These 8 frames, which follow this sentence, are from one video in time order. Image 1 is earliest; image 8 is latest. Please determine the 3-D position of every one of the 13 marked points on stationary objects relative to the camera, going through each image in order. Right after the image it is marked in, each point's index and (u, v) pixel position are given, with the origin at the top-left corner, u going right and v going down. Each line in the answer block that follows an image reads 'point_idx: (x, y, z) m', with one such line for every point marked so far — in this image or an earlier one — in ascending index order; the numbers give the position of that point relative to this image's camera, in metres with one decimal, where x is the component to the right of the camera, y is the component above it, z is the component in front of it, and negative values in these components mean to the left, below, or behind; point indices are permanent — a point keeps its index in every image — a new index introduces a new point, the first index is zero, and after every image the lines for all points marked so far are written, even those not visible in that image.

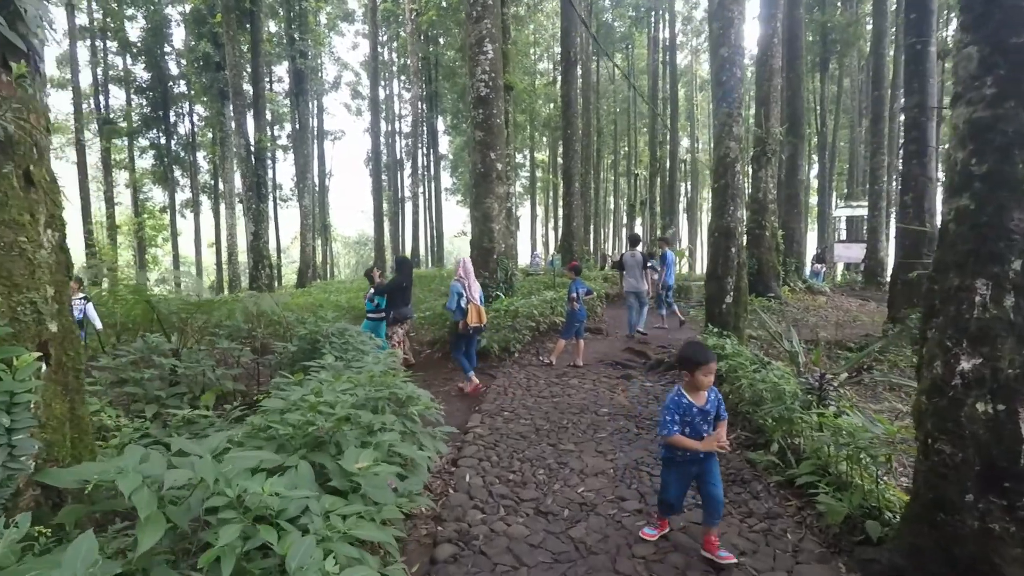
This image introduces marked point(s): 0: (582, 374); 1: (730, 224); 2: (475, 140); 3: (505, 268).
0: (+0.8, -1.1, +7.2) m
1: (+2.5, +0.7, +6.7) m
2: (-0.6, +2.5, +10.2) m
3: (-0.1, +0.4, +10.3) m
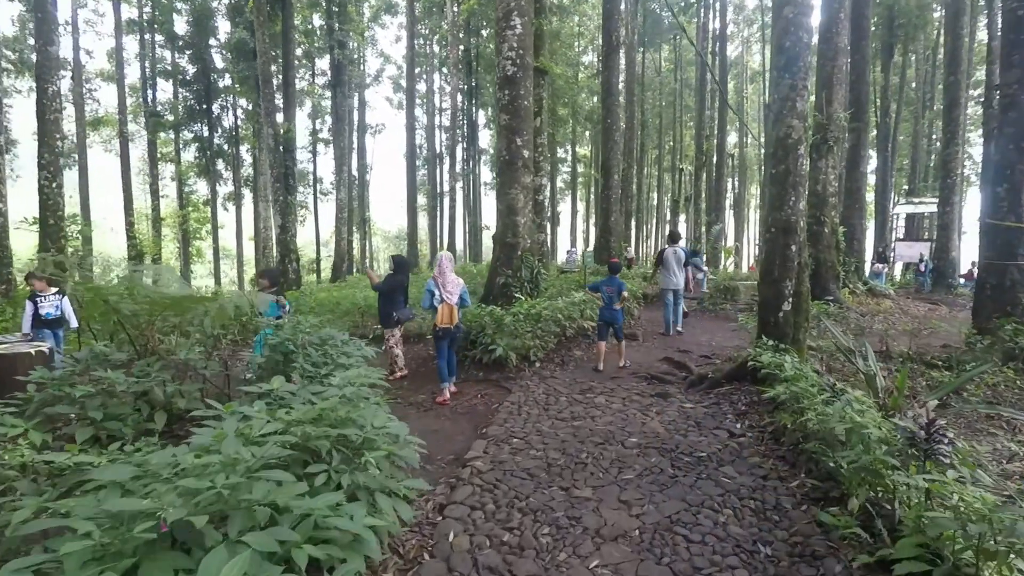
0: (+1.0, -1.1, +6.3) m
1: (+2.6, +0.7, +5.7) m
2: (-0.2, +2.5, +9.3) m
3: (+0.3, +0.4, +9.4) m
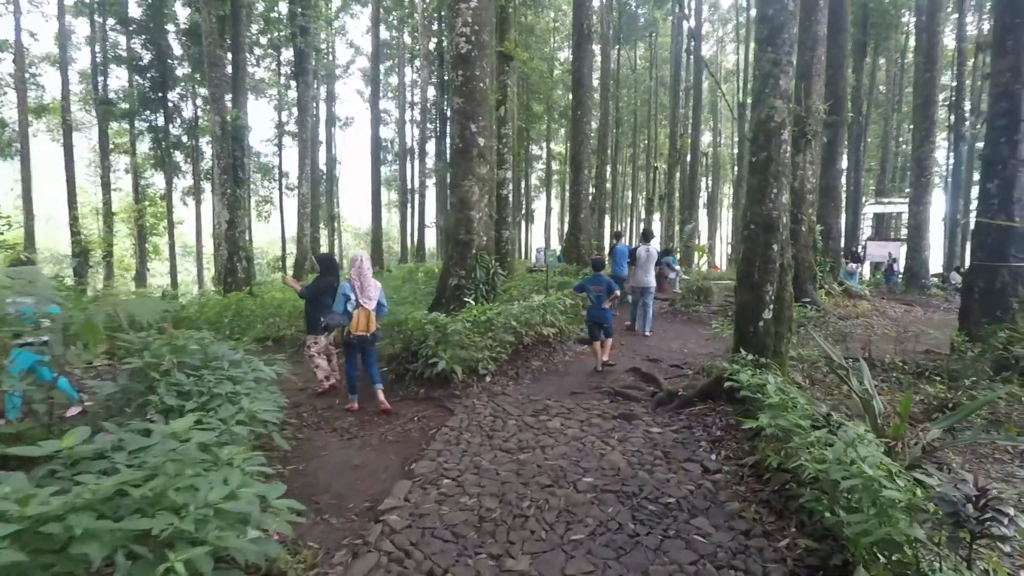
0: (+0.5, -1.1, +5.5) m
1: (+2.1, +0.6, +4.9) m
2: (-0.8, +2.5, +8.4) m
3: (-0.4, +0.3, +8.5) m
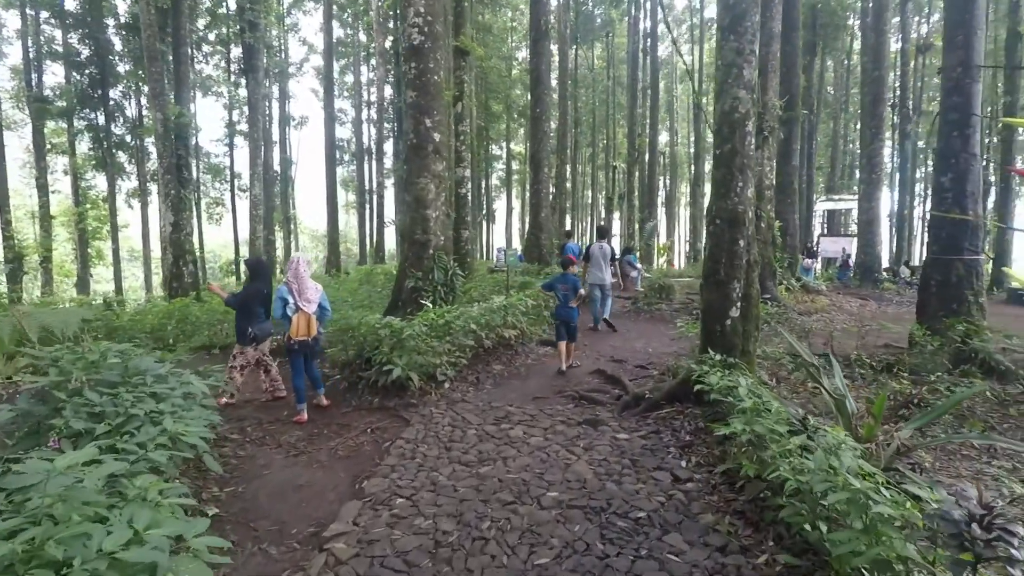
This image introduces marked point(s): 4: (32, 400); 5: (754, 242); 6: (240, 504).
0: (+0.2, -1.1, +5.2) m
1: (+1.8, +0.6, +4.7) m
2: (-1.4, +2.5, +8.1) m
3: (-0.9, +0.3, +8.2) m
4: (-2.7, -0.6, +3.3) m
5: (+2.0, +0.4, +4.9) m
6: (-1.8, -1.5, +4.1) m
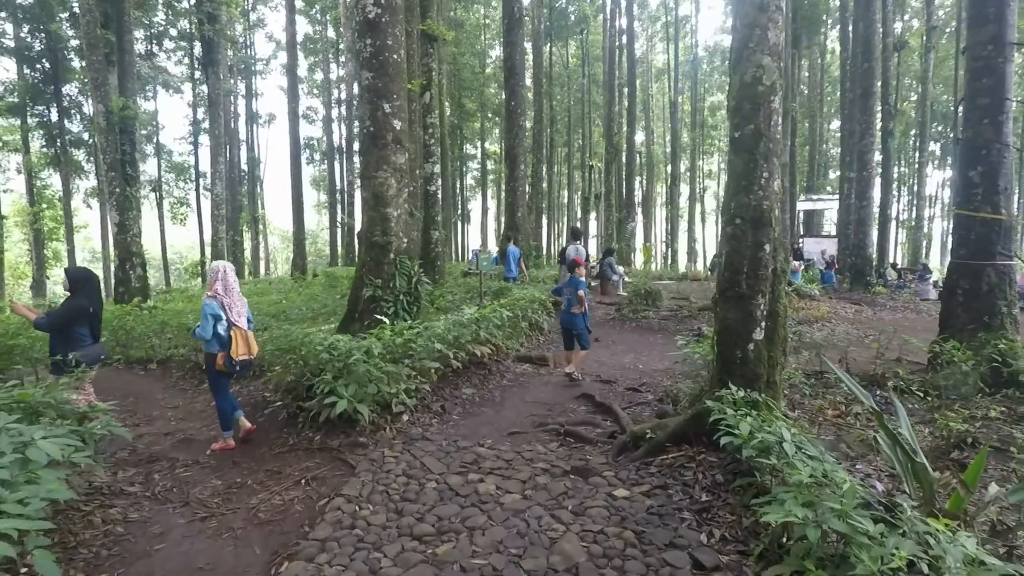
0: (0.0, -1.2, +4.2) m
1: (+1.6, +0.5, +3.8) m
2: (-1.8, +2.4, +7.0) m
3: (-1.2, +0.2, +7.2) m
4: (-2.8, -0.7, +2.2) m
5: (+1.8, +0.3, +3.9) m
6: (-2.0, -1.6, +3.0) m
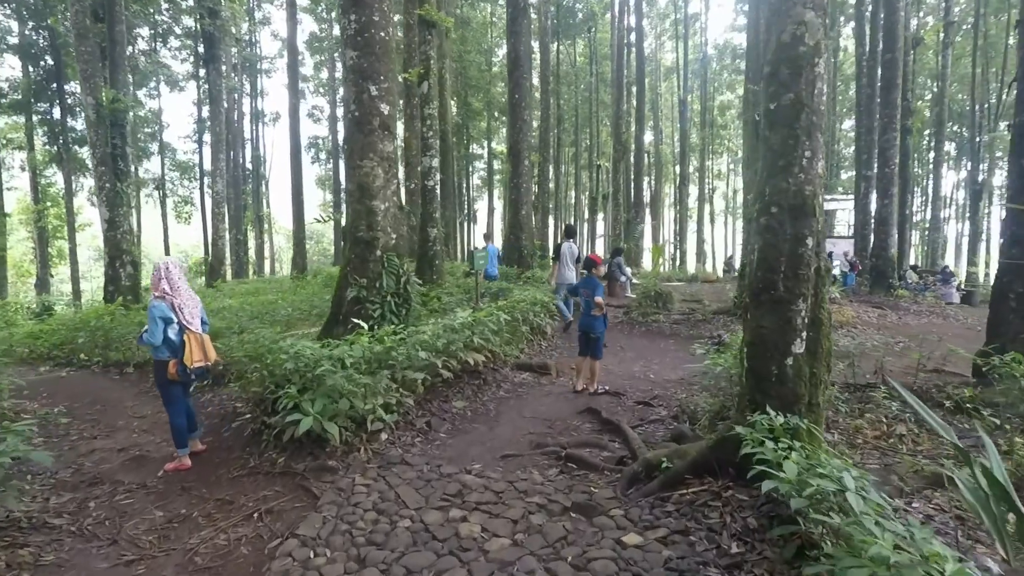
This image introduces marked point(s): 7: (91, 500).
0: (-0.1, -1.2, +3.6) m
1: (+1.5, +0.5, +3.1) m
2: (-1.8, +2.4, +6.4) m
3: (-1.3, +0.2, +6.5) m
4: (-2.9, -0.7, +1.6) m
5: (+1.7, +0.3, +3.3) m
6: (-2.1, -1.6, +2.4) m
7: (-2.8, -1.4, +4.0) m
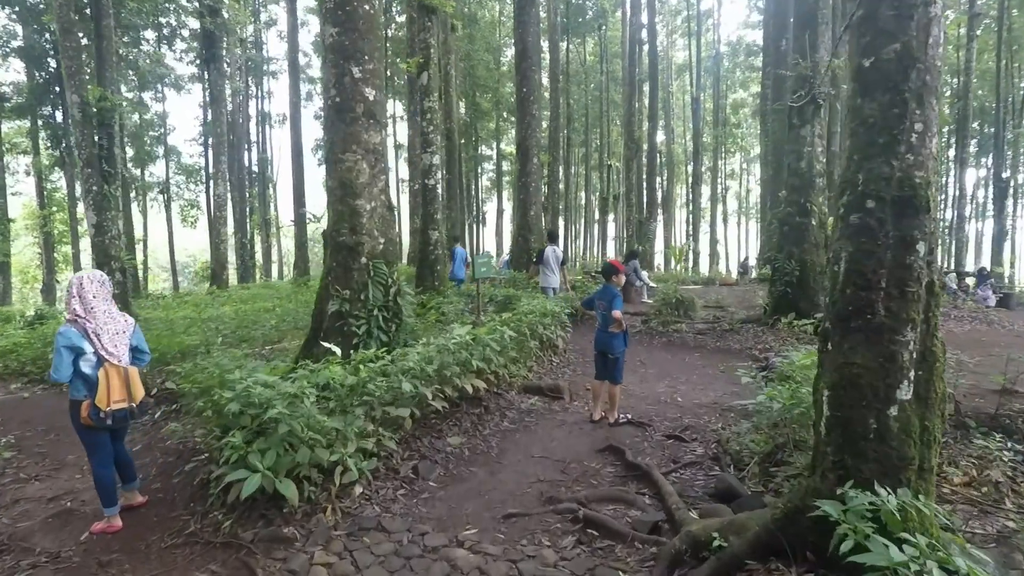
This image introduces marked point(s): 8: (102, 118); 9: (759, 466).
0: (-0.1, -1.3, +2.7) m
1: (+1.5, +0.4, +2.3) m
2: (-1.7, +2.2, +5.6) m
3: (-1.2, +0.1, +5.7) m
4: (-2.9, -0.8, +0.8) m
5: (+1.7, +0.2, +2.4) m
6: (-2.1, -1.7, +1.5) m
7: (-2.8, -1.5, +3.2) m
8: (-9.5, +3.9, +13.6) m
9: (+1.6, -1.2, +3.9) m
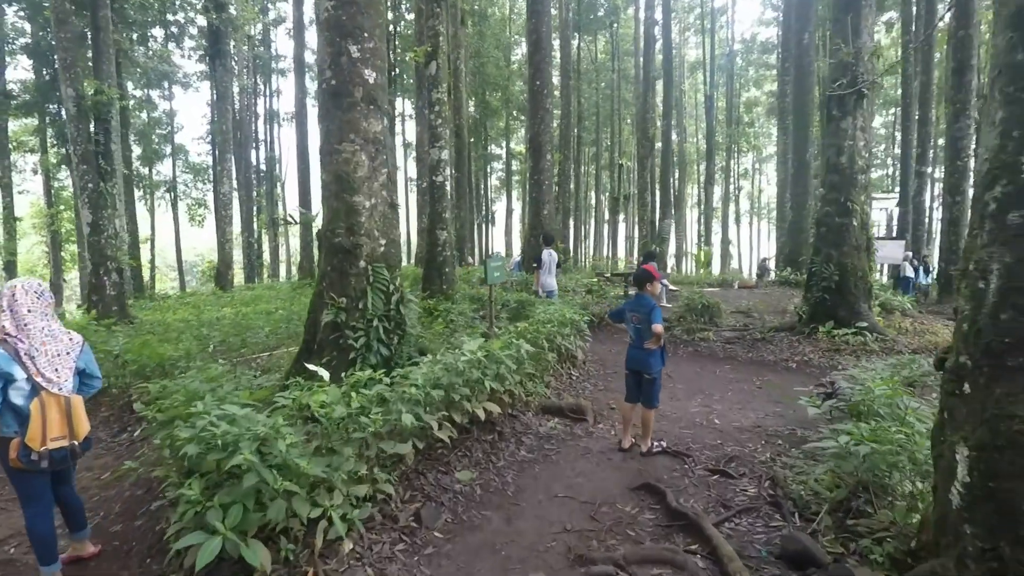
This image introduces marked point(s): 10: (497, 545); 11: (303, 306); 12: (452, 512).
0: (0.0, -1.4, +2.1) m
1: (+1.6, +0.4, +1.6) m
2: (-1.6, +2.2, +4.9) m
3: (-1.1, 0.0, +5.1) m
4: (-2.8, -0.9, +0.2) m
5: (+1.8, +0.1, +1.7) m
6: (-2.0, -1.7, +0.9) m
7: (-2.7, -1.6, +2.6) m
8: (-9.2, +3.9, +13.1) m
9: (+1.7, -1.2, +3.2) m
10: (-0.1, -1.4, +3.2) m
11: (-4.4, -0.4, +12.5) m
12: (-0.4, -1.3, +3.5) m
